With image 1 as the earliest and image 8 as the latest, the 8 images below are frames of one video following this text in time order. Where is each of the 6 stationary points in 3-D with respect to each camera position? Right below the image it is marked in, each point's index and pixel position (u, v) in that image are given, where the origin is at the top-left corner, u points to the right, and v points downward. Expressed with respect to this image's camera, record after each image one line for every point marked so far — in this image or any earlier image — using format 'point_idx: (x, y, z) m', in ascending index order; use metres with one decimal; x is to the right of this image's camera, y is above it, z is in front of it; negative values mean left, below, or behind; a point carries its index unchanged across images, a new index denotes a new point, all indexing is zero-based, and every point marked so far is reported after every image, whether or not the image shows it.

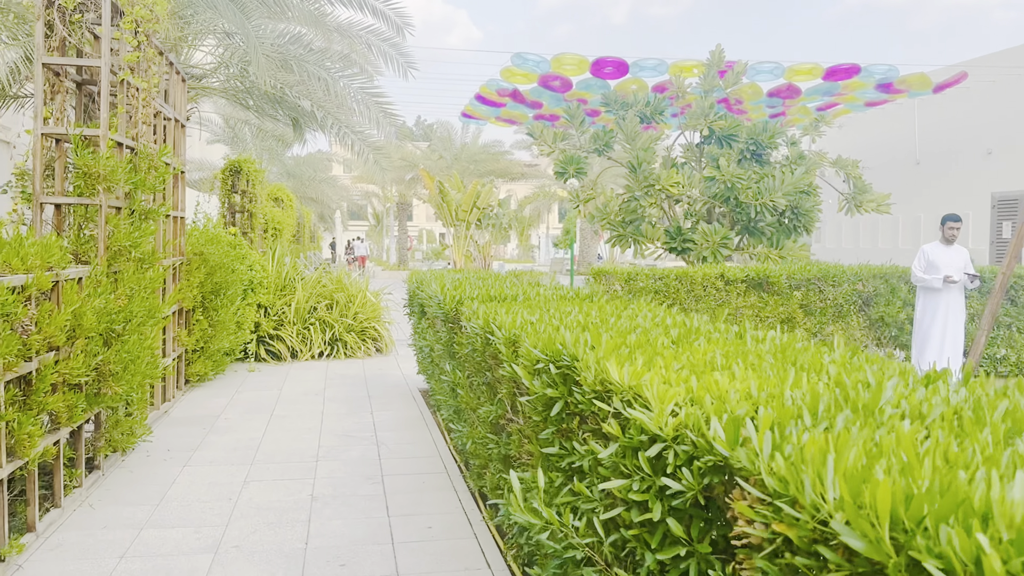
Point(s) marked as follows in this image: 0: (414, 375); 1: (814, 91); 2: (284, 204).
0: (-0.9, -0.8, +7.6) m
1: (+4.9, +3.2, +13.2) m
2: (-5.1, +1.9, +18.2) m
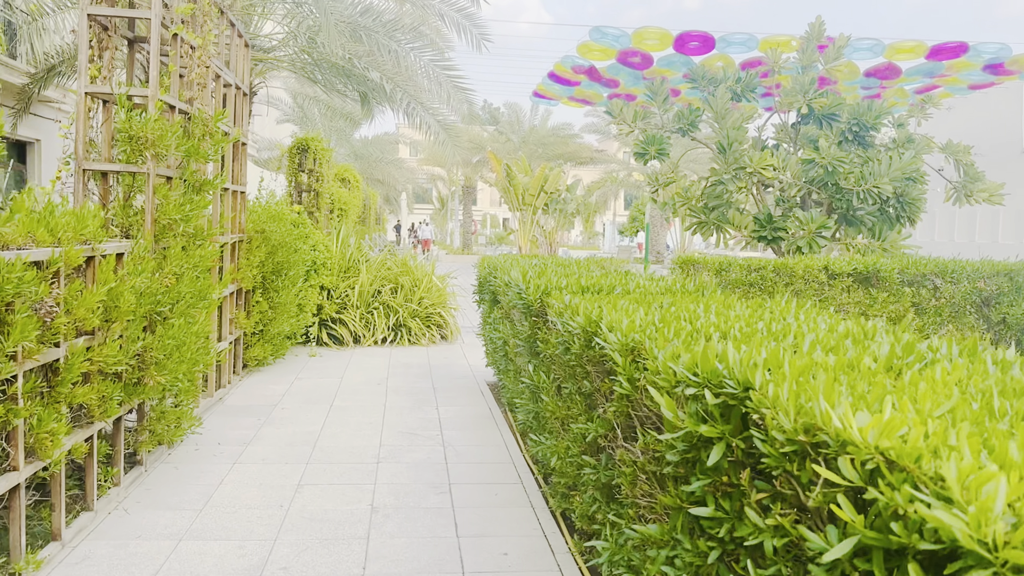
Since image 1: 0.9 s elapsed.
0: (-0.3, -0.7, +7.1) m
1: (+6.1, +3.3, +12.2) m
2: (-3.6, +2.3, +17.9) m
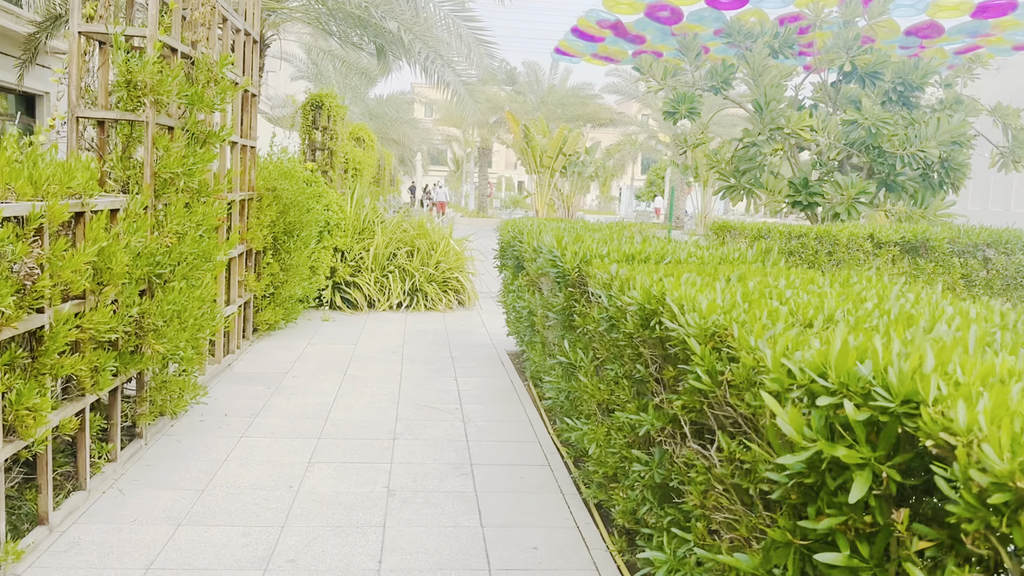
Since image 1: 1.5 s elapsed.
0: (-0.1, -0.4, +6.8) m
1: (+6.4, +3.7, +11.6) m
2: (-3.2, +3.1, +17.5) m
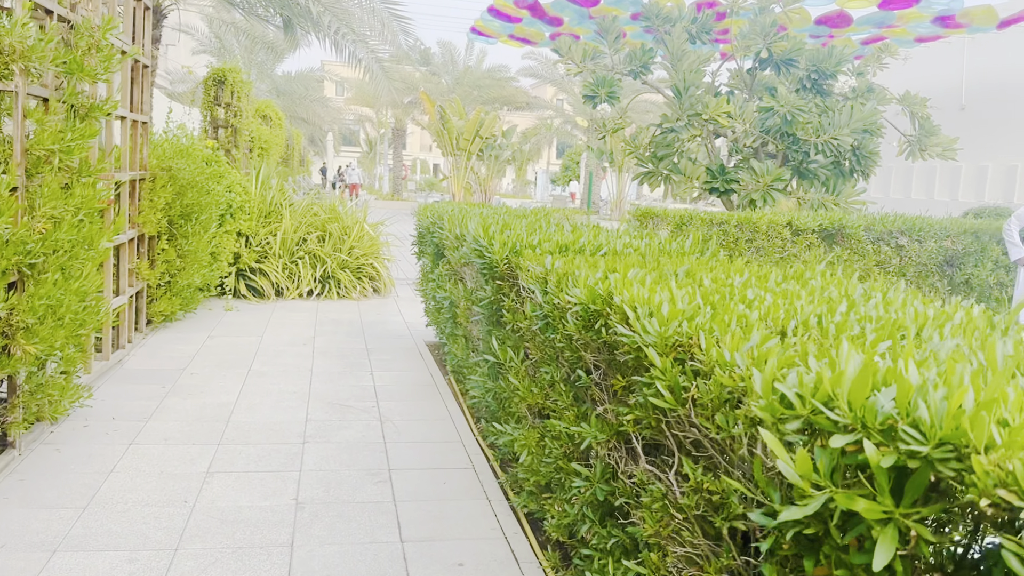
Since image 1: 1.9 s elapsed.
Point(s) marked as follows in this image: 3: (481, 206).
0: (-0.7, -0.3, +6.5) m
1: (+5.2, +3.9, +11.9) m
2: (-5.0, +3.4, +16.8) m
3: (-0.2, +0.5, +5.0) m
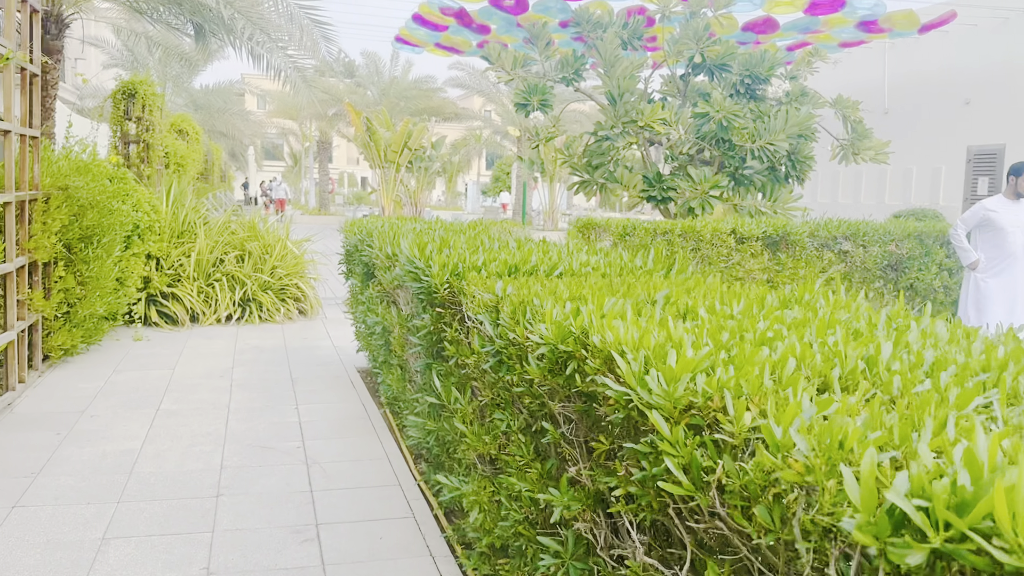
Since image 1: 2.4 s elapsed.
0: (-1.2, -0.4, +6.1) m
1: (+4.1, +3.8, +12.0) m
2: (-6.4, +3.0, +16.0) m
3: (-0.6, +0.4, +4.6) m
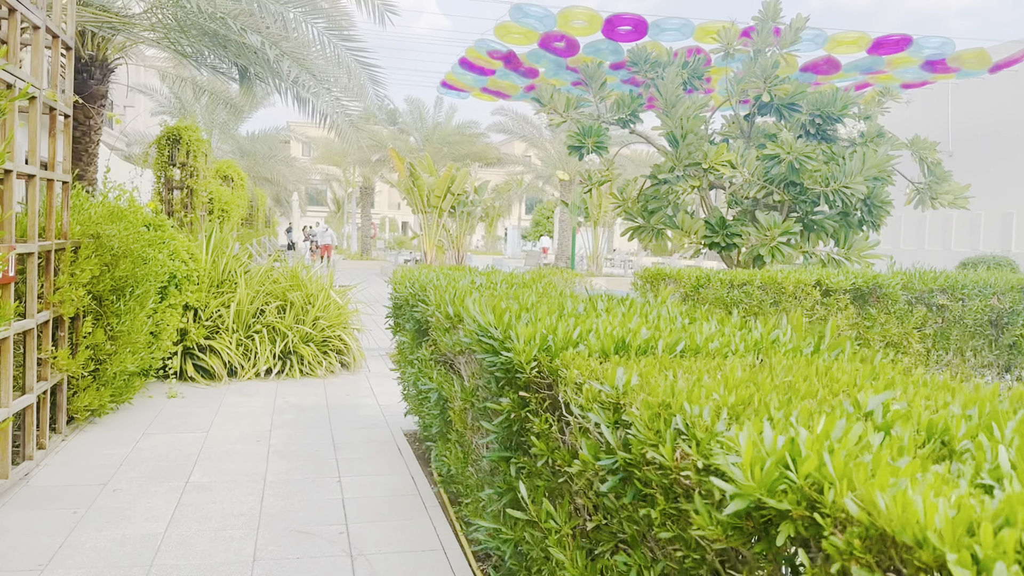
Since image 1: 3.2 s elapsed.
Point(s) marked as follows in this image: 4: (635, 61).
0: (-0.8, -0.8, +5.6) m
1: (+4.8, +3.1, +11.5) m
2: (-5.5, +2.1, +15.9) m
3: (-0.2, +0.1, +4.2) m
4: (+1.2, +2.2, +8.0) m
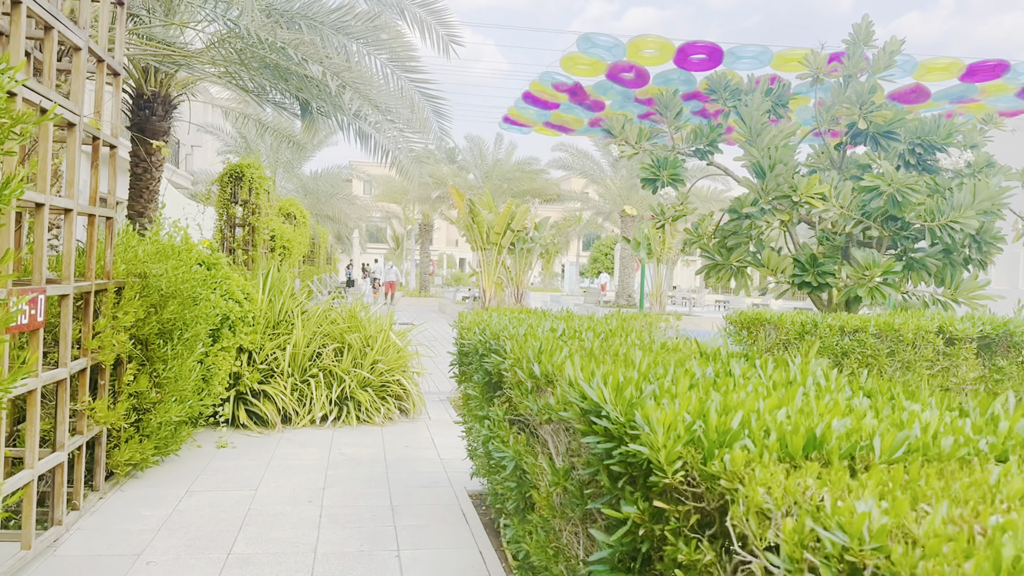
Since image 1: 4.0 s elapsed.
0: (-0.3, -1.1, +5.2) m
1: (+5.7, +2.5, +10.7) m
2: (-4.3, +1.3, +15.9) m
3: (+0.2, -0.1, +3.7) m
4: (+1.9, +1.8, +7.5) m
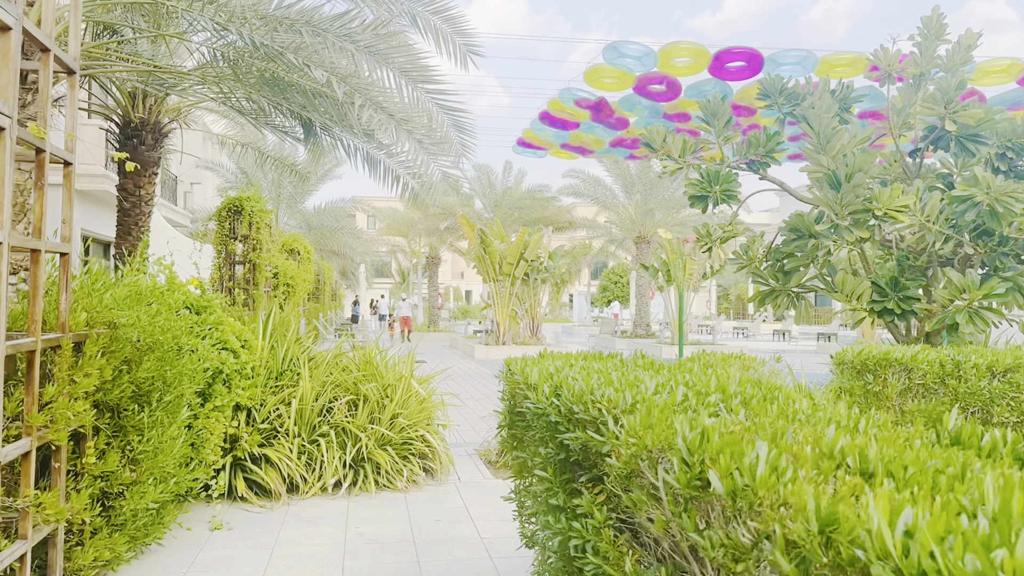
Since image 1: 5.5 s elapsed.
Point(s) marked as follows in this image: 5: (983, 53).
0: (0.0, -1.3, +4.2) m
1: (+5.9, +2.3, +9.9) m
2: (-4.0, +0.6, +15.0) m
3: (+0.4, -0.3, +2.8) m
4: (+2.1, +1.6, +6.6) m
5: (+5.1, +2.6, +8.8) m
